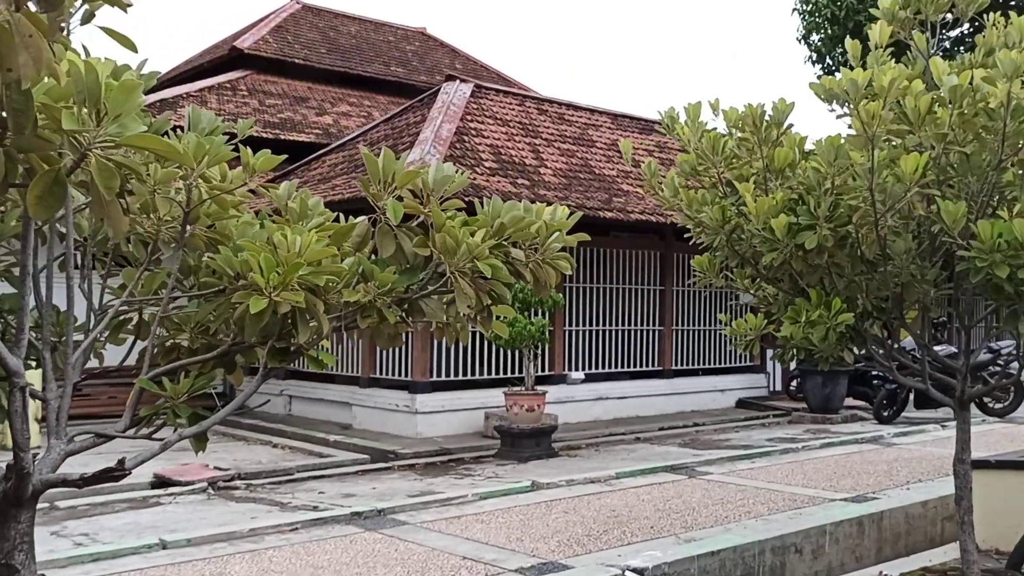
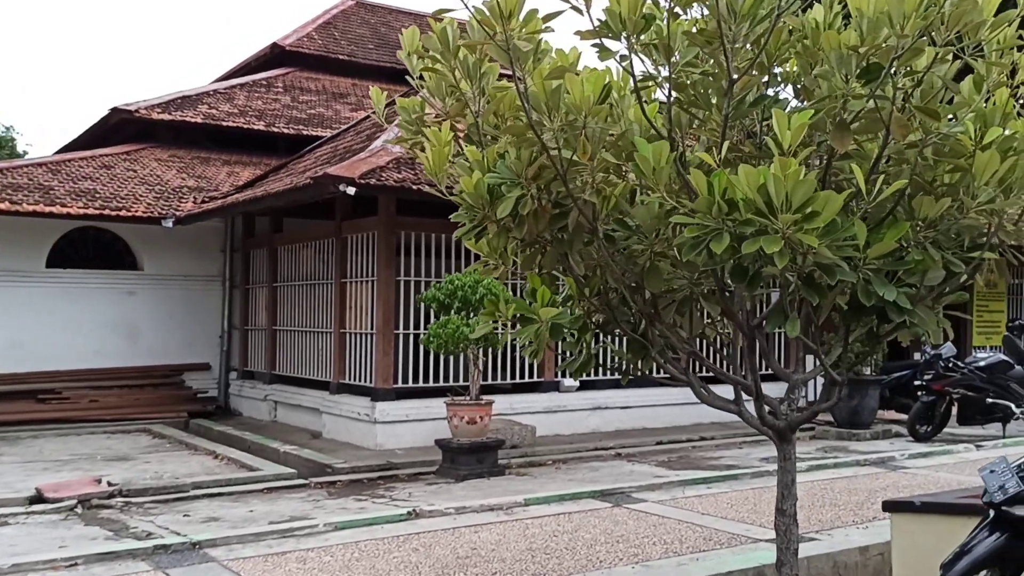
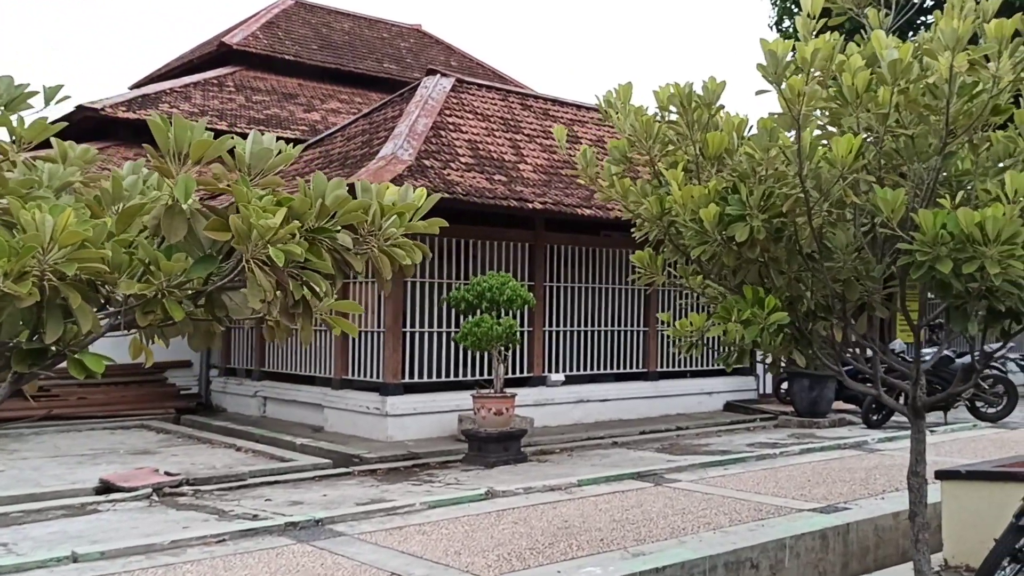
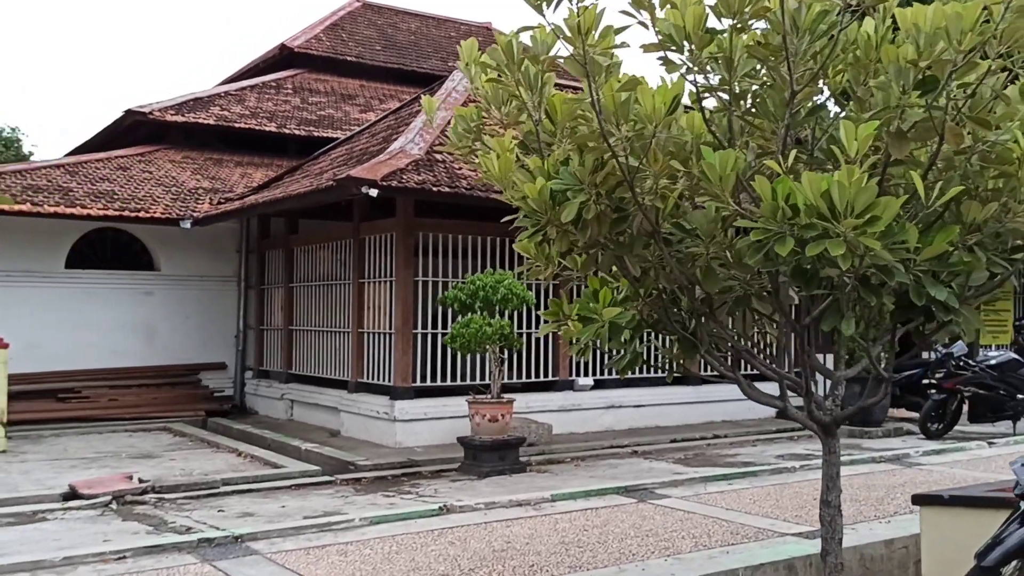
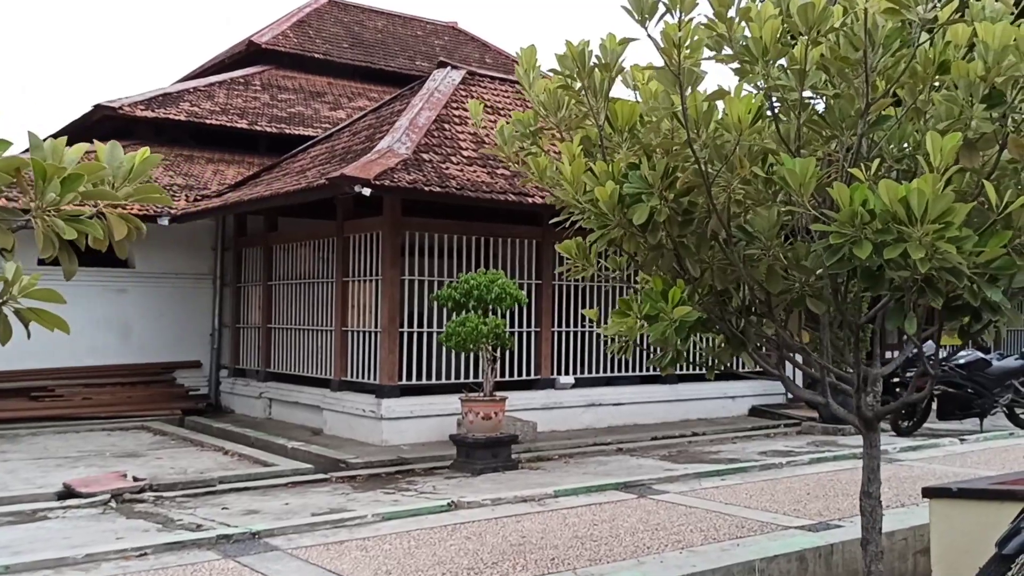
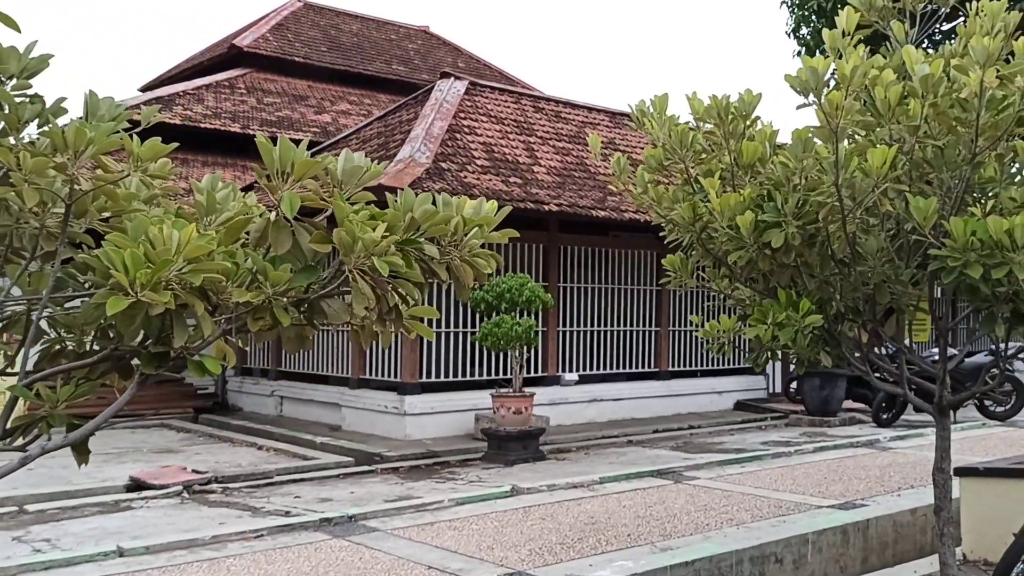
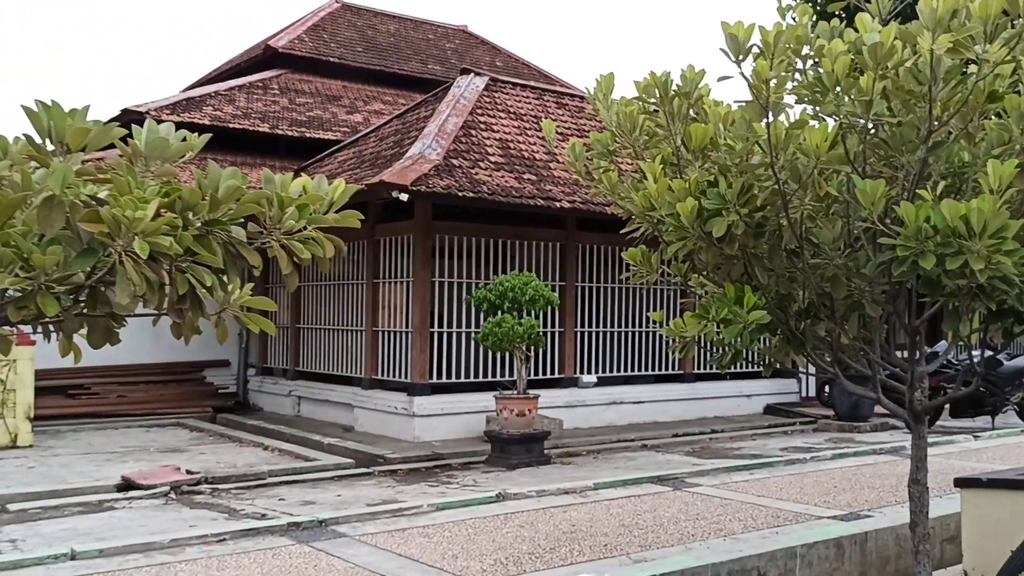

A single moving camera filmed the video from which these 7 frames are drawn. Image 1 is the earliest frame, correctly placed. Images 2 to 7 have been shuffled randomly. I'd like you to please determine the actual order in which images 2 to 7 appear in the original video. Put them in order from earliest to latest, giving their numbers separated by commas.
6, 3, 7, 5, 4, 2
